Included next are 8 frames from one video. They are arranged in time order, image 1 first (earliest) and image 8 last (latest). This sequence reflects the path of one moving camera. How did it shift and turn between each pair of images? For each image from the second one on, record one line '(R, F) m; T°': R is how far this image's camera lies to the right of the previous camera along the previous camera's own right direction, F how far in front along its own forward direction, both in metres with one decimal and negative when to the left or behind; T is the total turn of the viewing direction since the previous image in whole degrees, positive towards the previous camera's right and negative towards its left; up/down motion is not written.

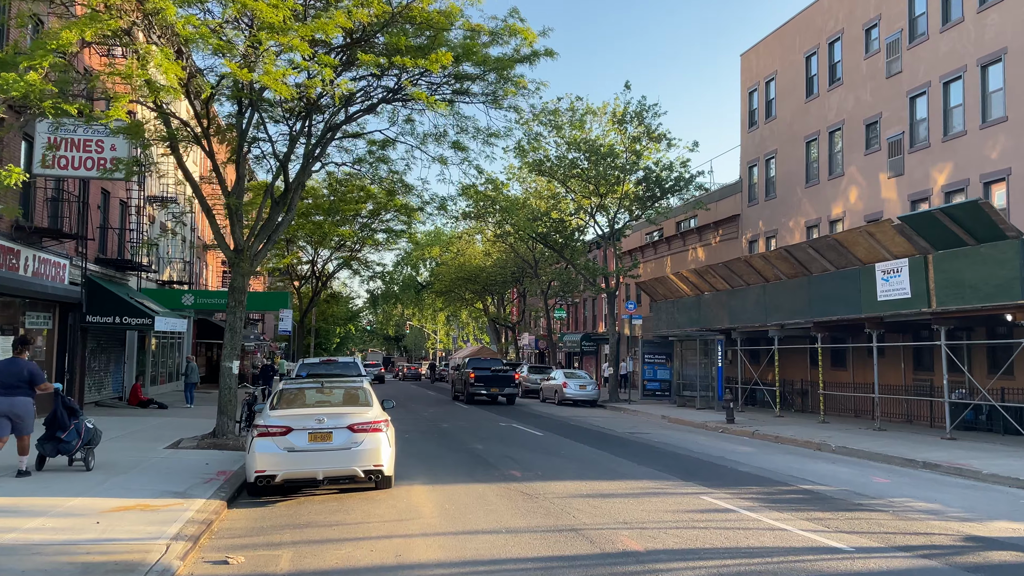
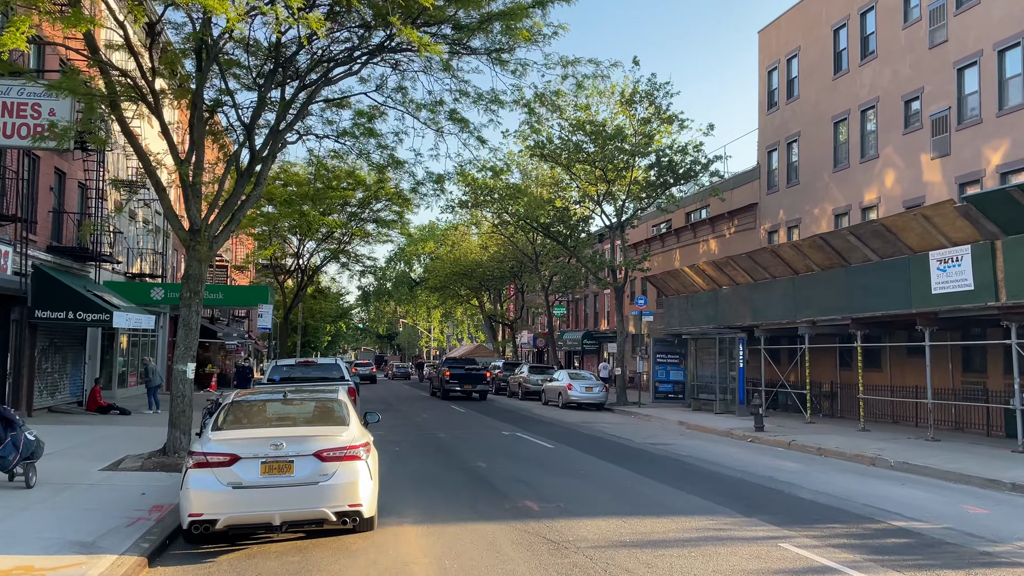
(-0.2, +2.3) m; 0°
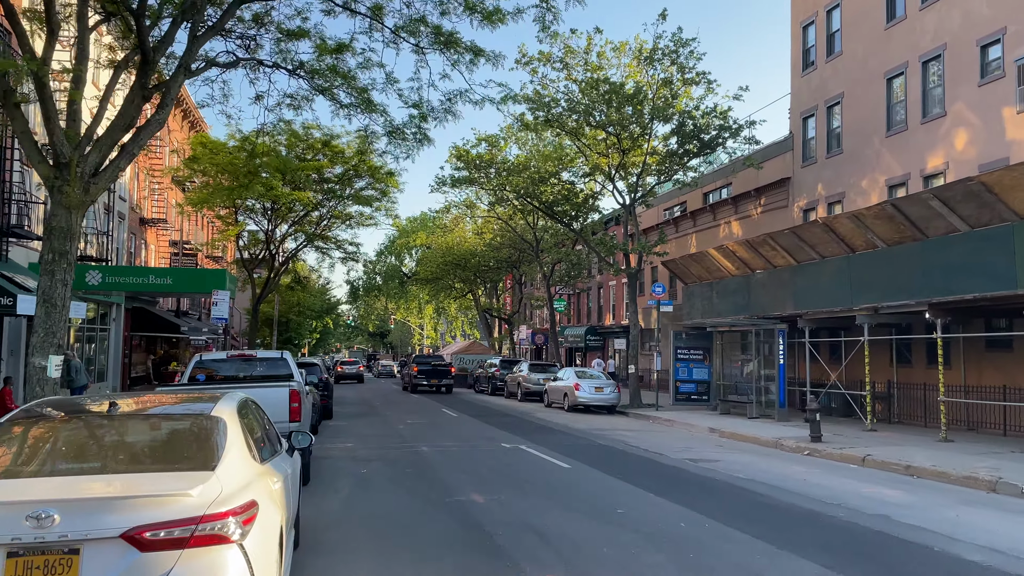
(-0.1, +3.6) m; 0°
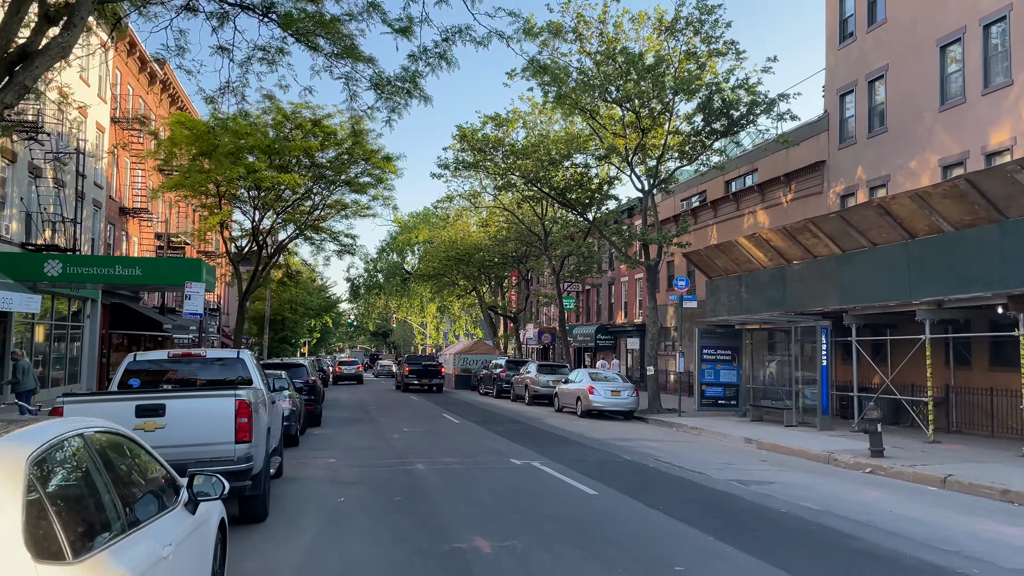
(-0.1, +2.2) m; 0°
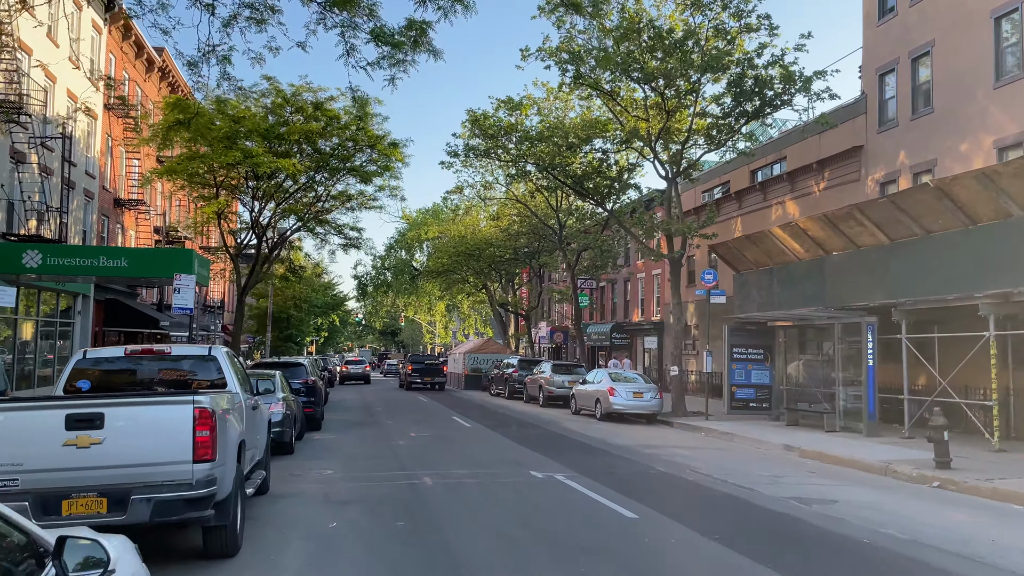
(-0.2, +1.5) m; -1°
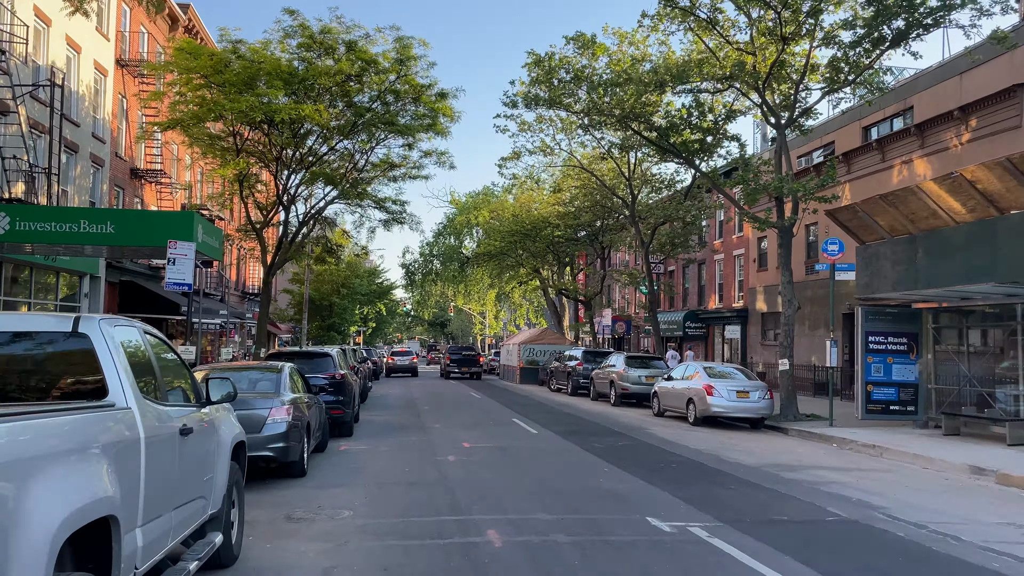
(-0.5, +3.7) m; -3°
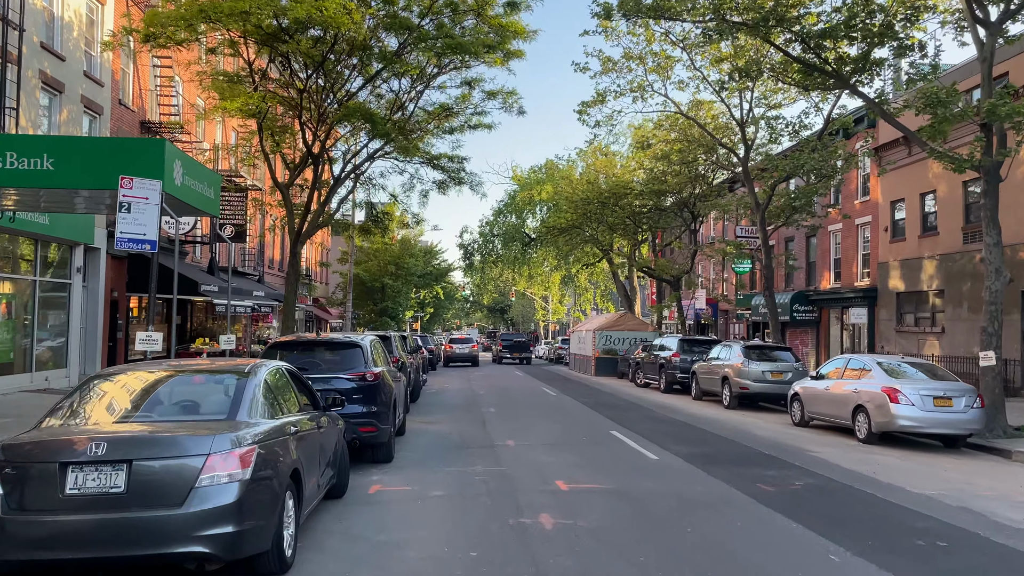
(-0.7, +4.5) m; -4°
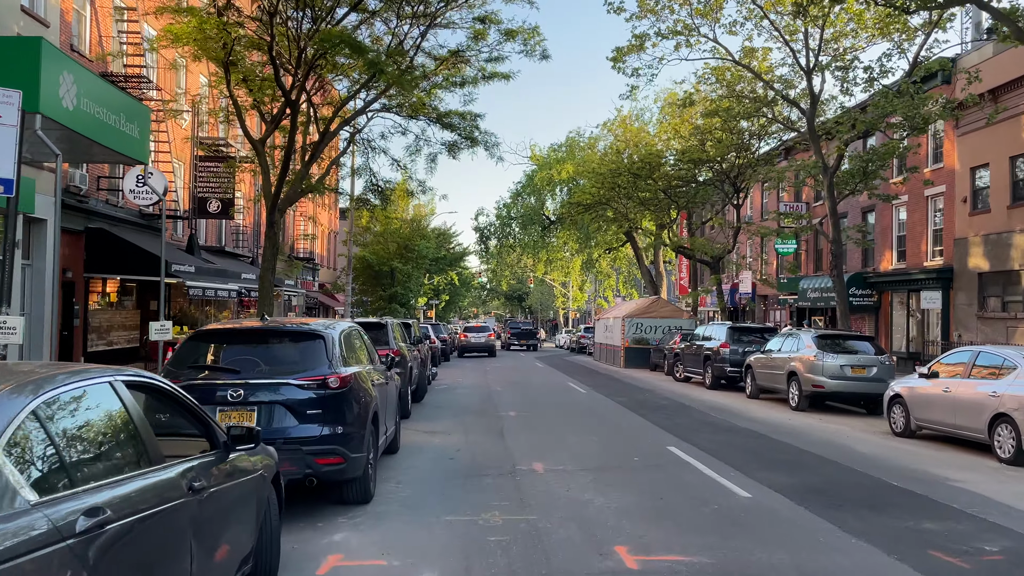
(-0.1, +3.0) m; -1°
